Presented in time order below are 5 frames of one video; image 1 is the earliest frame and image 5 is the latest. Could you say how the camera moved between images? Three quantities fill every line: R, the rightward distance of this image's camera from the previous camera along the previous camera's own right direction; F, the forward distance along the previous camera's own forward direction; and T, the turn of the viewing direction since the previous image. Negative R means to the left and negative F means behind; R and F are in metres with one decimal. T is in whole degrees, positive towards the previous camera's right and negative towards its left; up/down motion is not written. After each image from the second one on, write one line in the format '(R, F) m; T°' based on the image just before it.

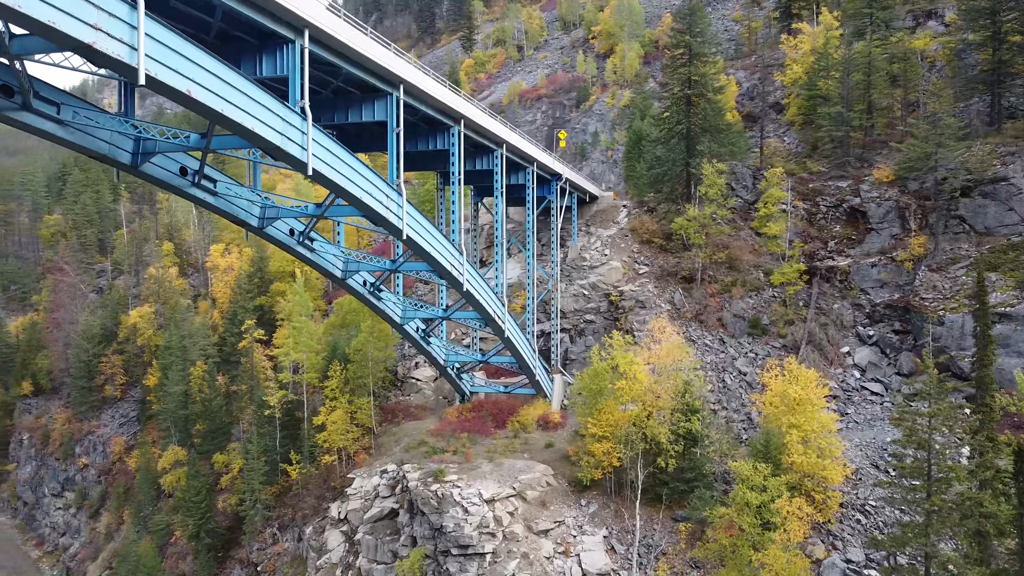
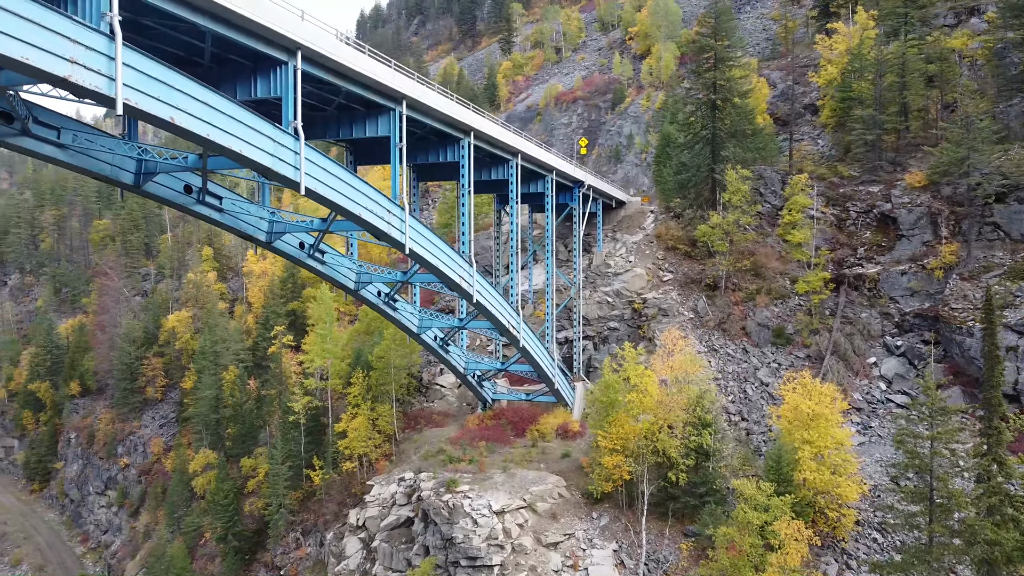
(+0.5, -0.1) m; -3°
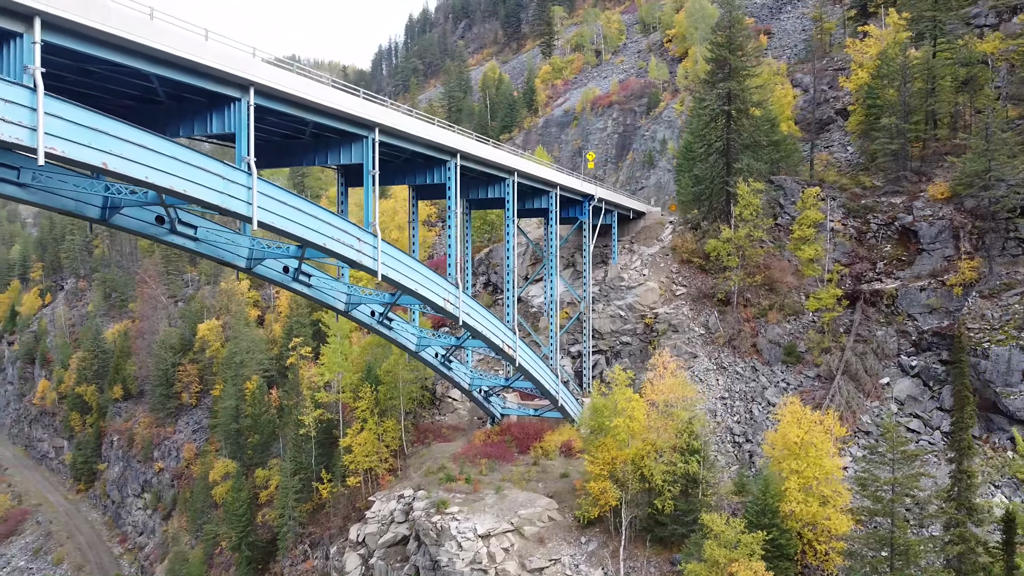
(+1.2, +0.1) m; -3°
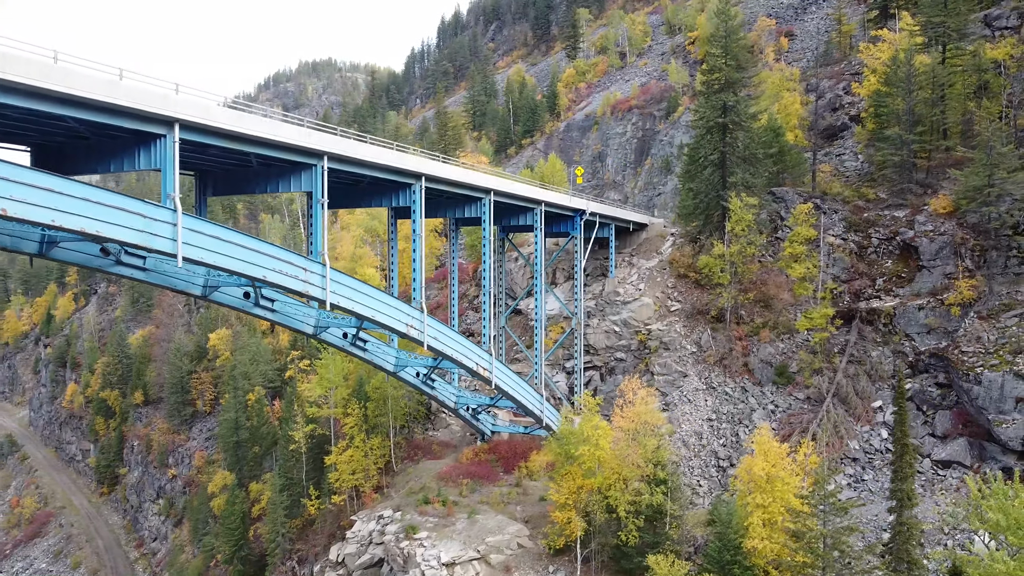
(+1.4, +0.2) m; -2°
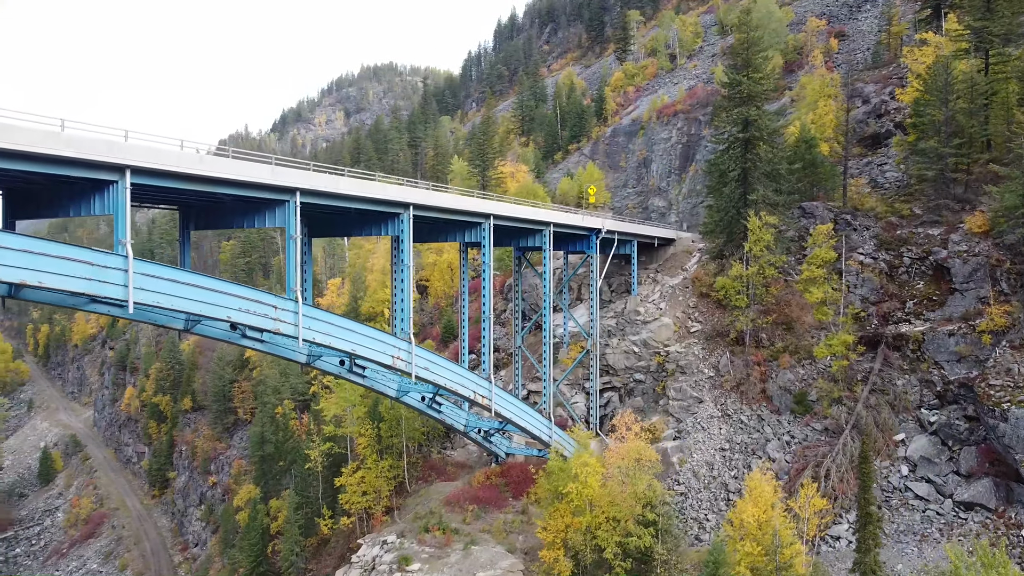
(+1.3, +0.2) m; -4°
